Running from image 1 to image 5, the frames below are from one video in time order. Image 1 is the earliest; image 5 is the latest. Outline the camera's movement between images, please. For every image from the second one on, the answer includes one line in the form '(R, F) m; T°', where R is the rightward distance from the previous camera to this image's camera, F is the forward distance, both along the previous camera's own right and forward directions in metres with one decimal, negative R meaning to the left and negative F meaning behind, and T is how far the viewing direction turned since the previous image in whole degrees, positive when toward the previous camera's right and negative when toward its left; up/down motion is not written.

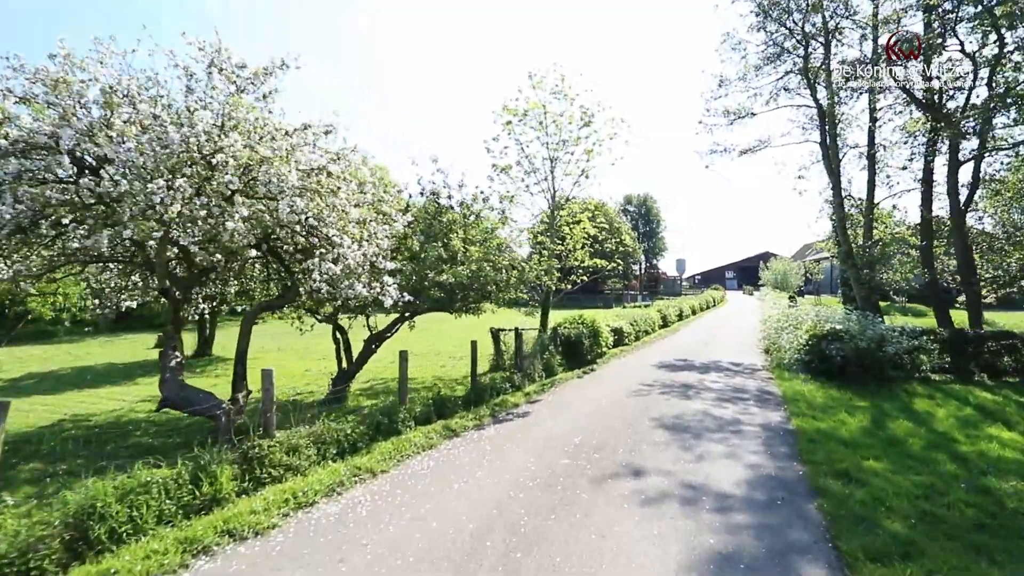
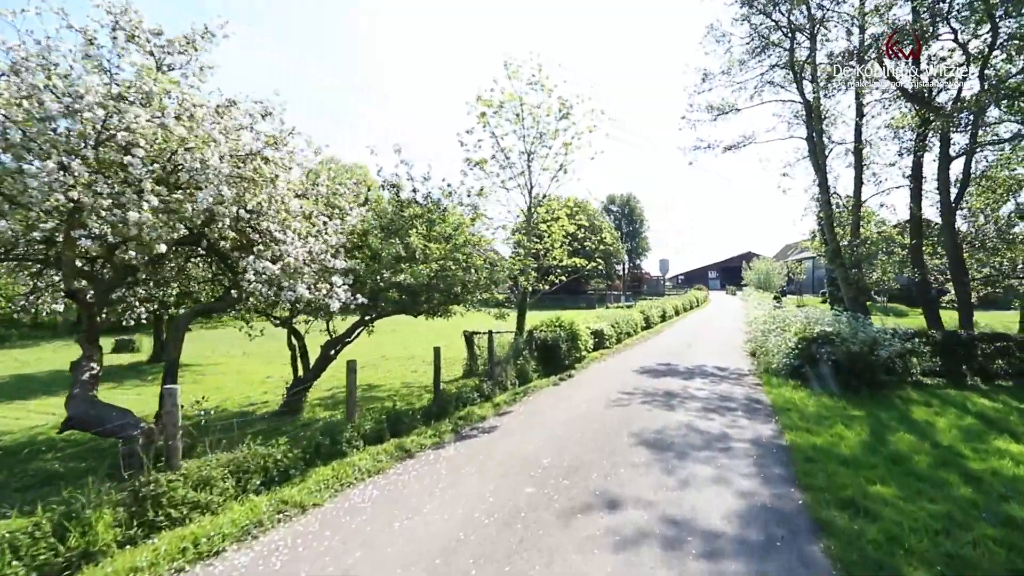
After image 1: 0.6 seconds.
(+0.3, +0.8) m; +2°
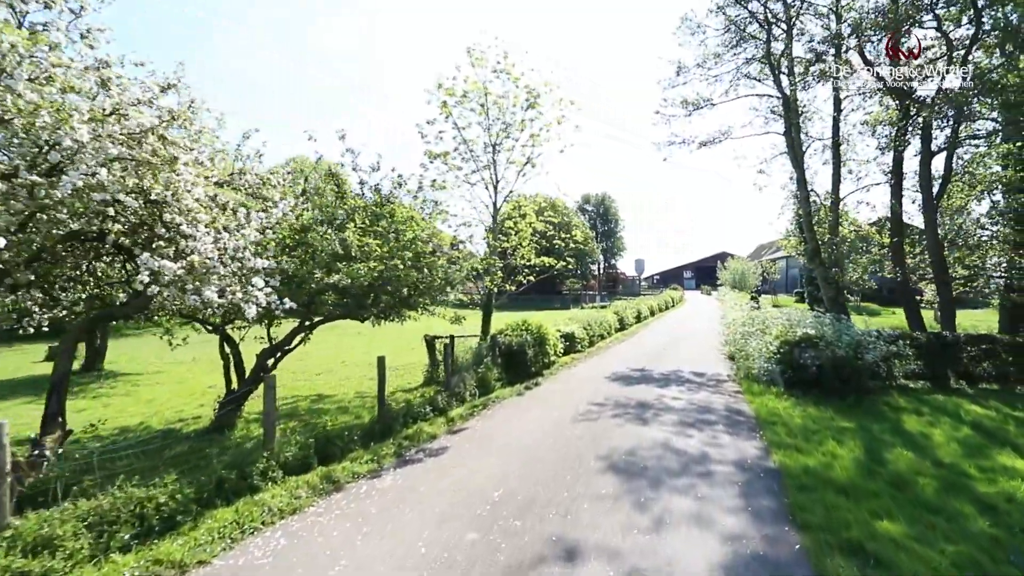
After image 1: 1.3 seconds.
(+0.3, +0.9) m; +2°
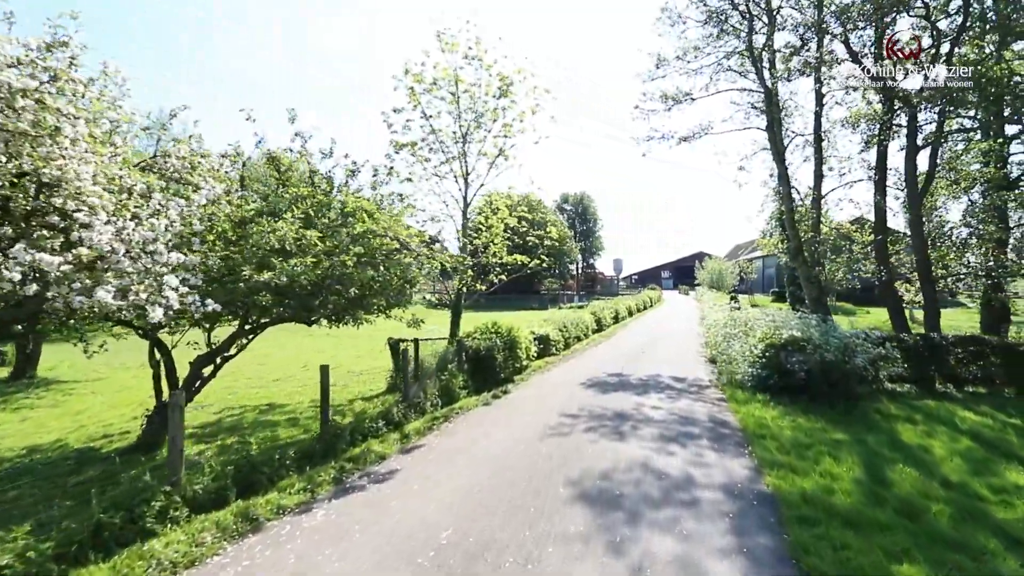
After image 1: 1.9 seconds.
(+0.2, +0.8) m; +2°
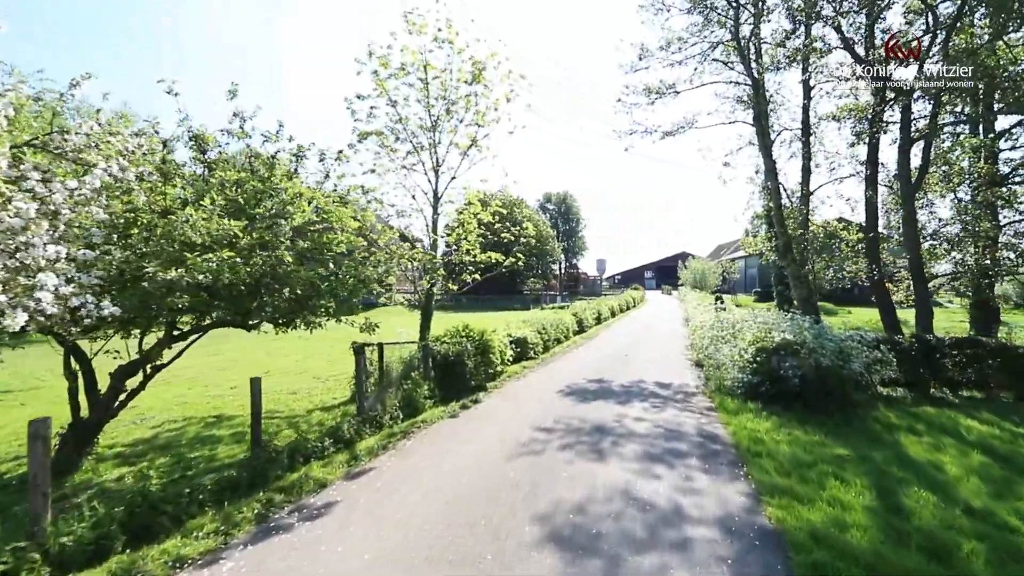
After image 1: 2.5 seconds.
(+0.2, +0.8) m; +2°
